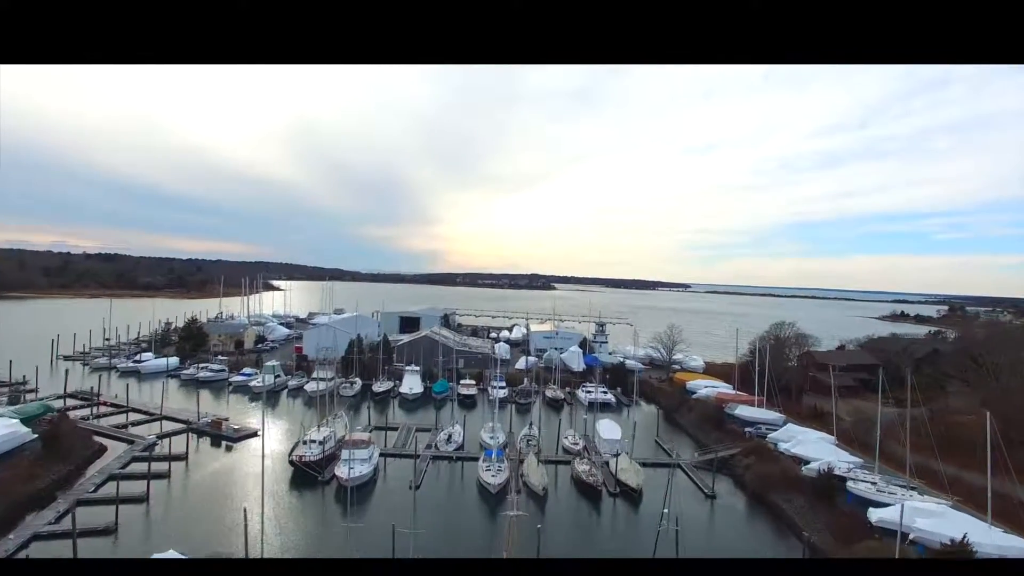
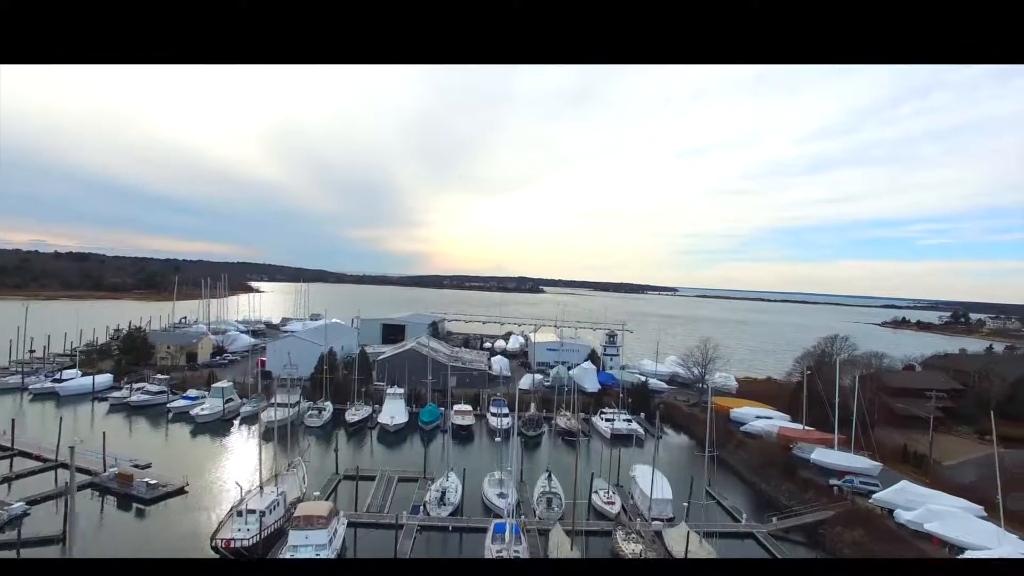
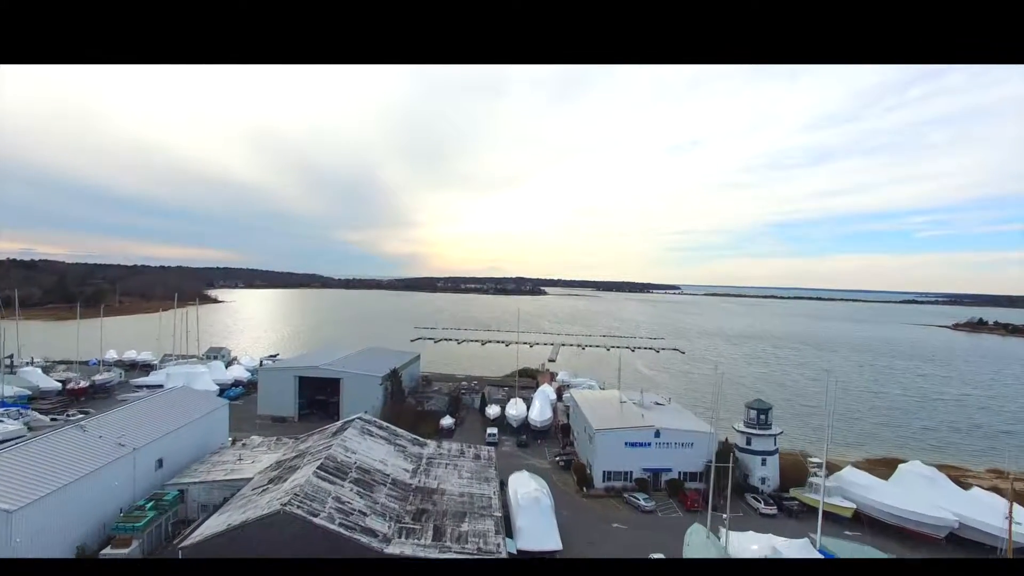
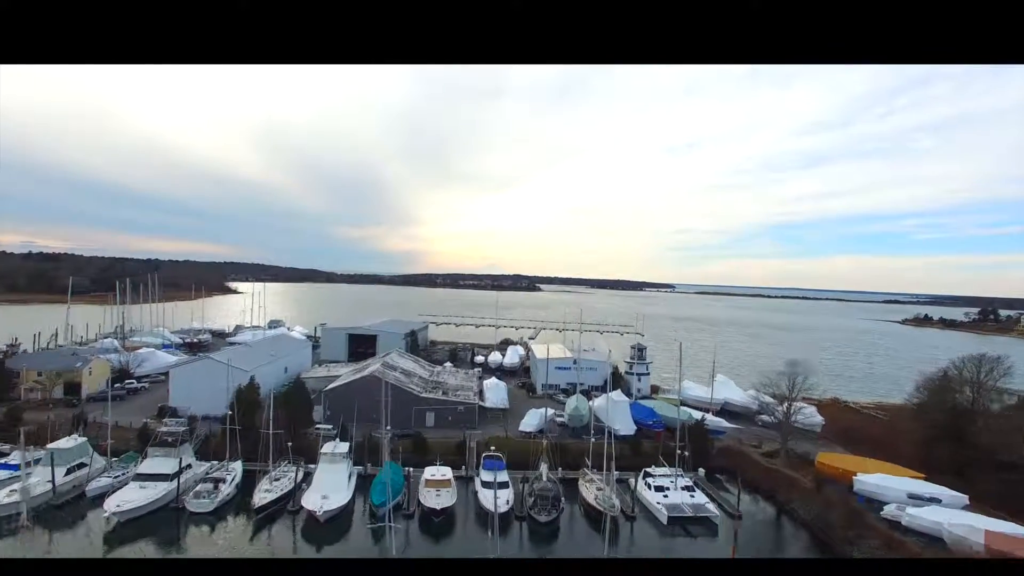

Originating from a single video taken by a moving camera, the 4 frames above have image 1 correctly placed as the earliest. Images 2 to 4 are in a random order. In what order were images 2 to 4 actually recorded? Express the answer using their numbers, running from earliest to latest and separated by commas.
2, 4, 3
